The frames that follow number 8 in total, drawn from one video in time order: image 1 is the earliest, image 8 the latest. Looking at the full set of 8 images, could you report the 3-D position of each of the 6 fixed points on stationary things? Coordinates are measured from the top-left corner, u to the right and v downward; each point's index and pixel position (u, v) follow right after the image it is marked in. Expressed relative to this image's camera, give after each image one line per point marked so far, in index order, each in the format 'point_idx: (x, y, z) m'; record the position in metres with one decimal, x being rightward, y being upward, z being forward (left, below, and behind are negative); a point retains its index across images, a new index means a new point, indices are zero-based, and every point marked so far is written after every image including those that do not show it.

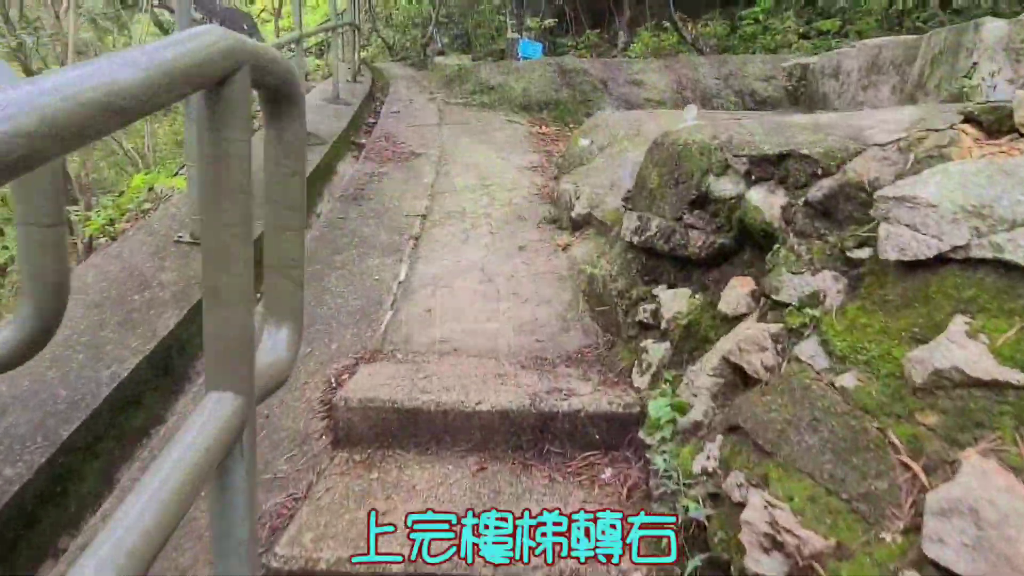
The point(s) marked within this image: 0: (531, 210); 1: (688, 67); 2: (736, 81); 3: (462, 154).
0: (+0.1, +0.3, +2.7) m
1: (+1.3, +1.6, +5.3) m
2: (+1.6, +1.4, +5.1) m
3: (-0.2, +0.6, +3.5) m
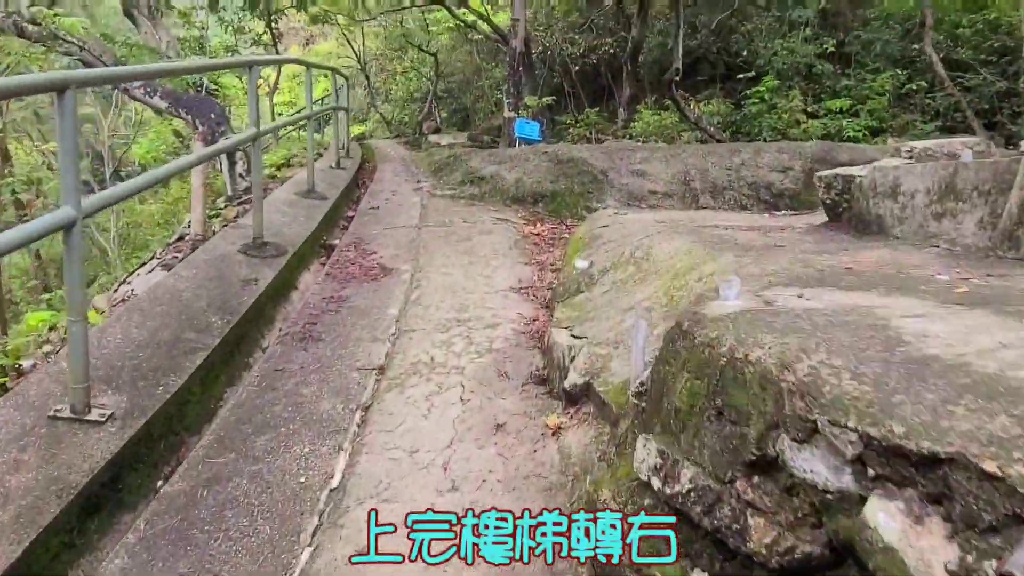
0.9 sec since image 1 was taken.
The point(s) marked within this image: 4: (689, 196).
0: (0.0, -0.2, +2.2) m
1: (+1.2, +0.9, +4.8) m
2: (+1.5, +0.7, +4.6) m
3: (-0.3, +0.1, +3.0) m
4: (+1.1, +0.6, +4.6) m
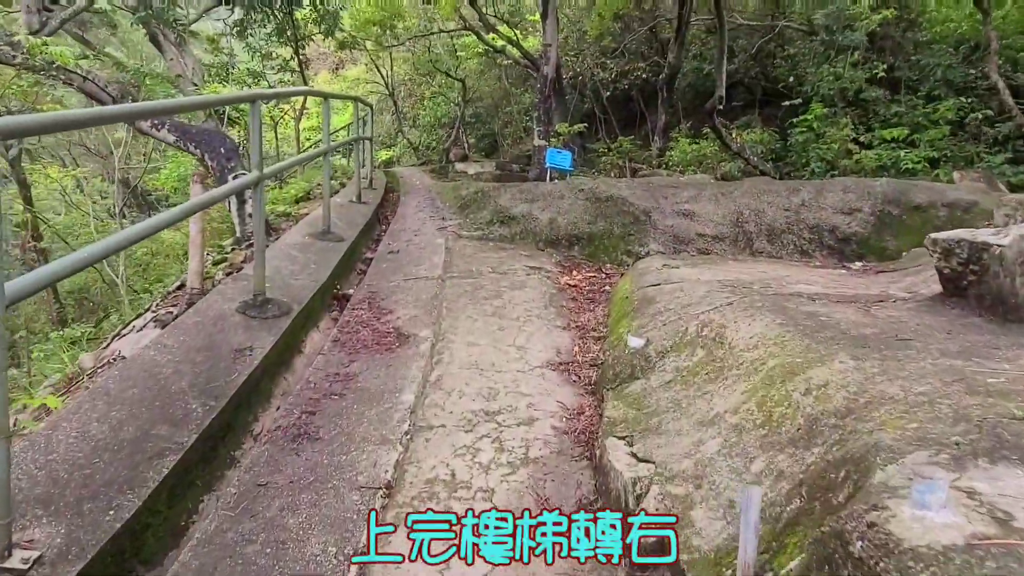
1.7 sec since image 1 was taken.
0: (+0.1, -0.4, +1.7) m
1: (+1.4, +0.5, +4.4) m
2: (+1.7, +0.4, +4.1) m
3: (-0.2, -0.2, +2.6) m
4: (+1.3, +0.3, +4.2) m
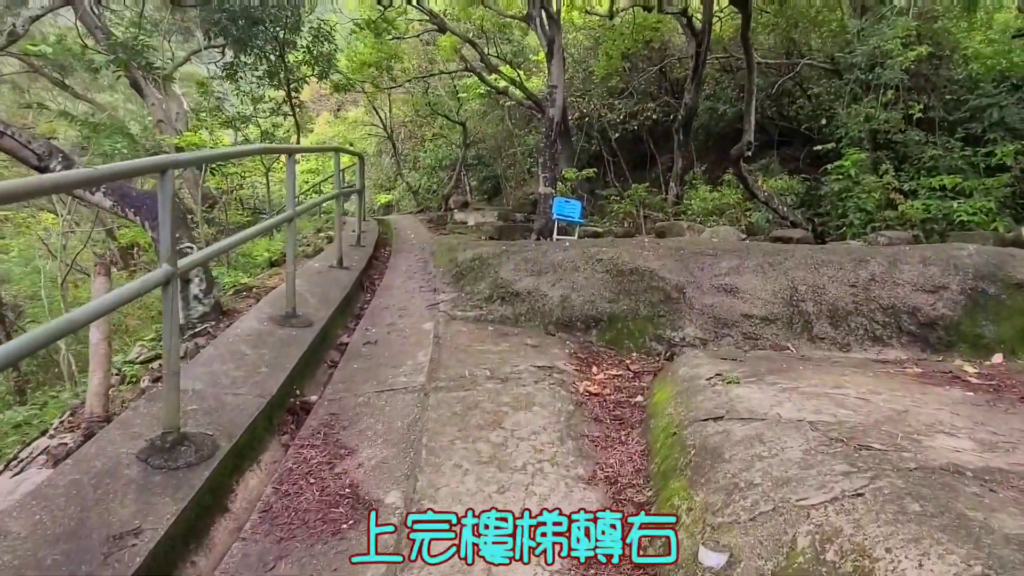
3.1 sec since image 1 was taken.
0: (+0.1, -0.8, +0.9) m
1: (+1.4, +0.1, +3.6) m
2: (+1.7, 0.0, +3.4) m
3: (-0.1, -0.5, +1.8) m
4: (+1.3, -0.2, +3.4) m
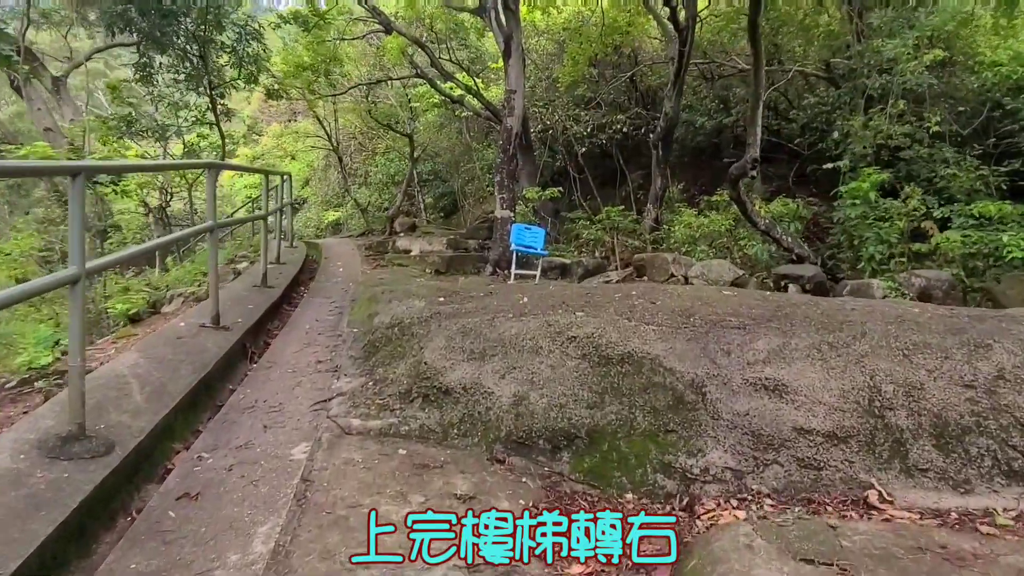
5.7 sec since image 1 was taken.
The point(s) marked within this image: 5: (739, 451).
0: (0.0, -1.0, -0.4) m
1: (+1.2, -0.2, +2.4) m
2: (+1.5, -0.3, +2.2) m
3: (-0.3, -0.8, +0.5) m
4: (+1.1, -0.5, +2.1) m
5: (+0.7, -0.5, +2.1) m
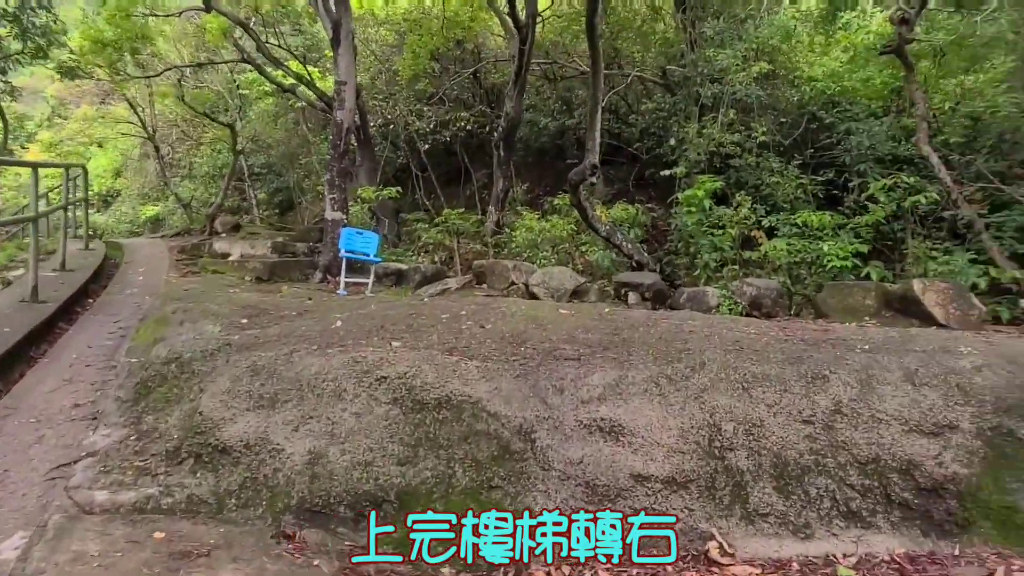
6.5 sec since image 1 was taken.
0: (0.0, -1.1, -0.7) m
1: (+0.6, -0.3, +2.2) m
2: (+1.0, -0.4, +2.0) m
3: (-0.5, -0.9, 0.0) m
4: (+0.6, -0.6, +2.0) m
5: (+0.2, -0.6, +1.9) m
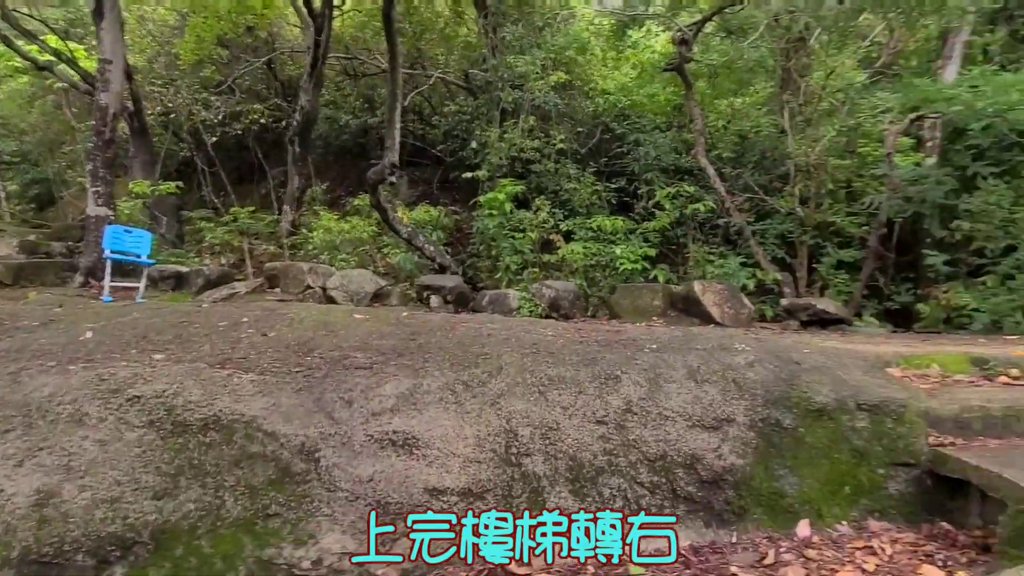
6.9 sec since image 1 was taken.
0: (+0.2, -1.1, -0.9) m
1: (0.0, -0.3, +2.2) m
2: (+0.4, -0.4, +2.1) m
3: (-0.5, -0.9, -0.2) m
4: (0.0, -0.6, +1.9) m
5: (-0.4, -0.6, +1.7) m
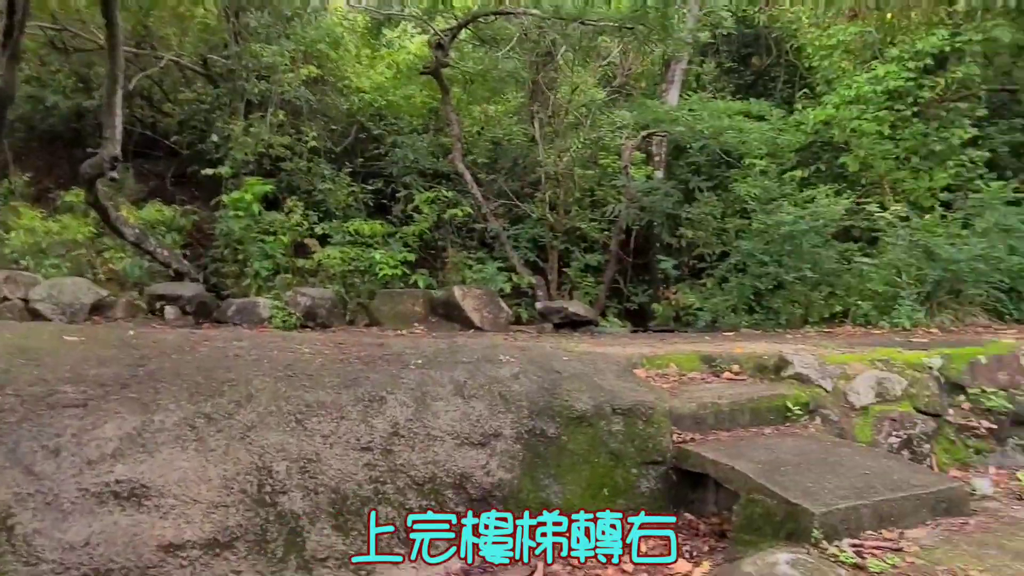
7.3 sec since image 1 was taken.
0: (+0.5, -1.2, -0.8) m
1: (-0.7, -0.3, +1.9) m
2: (-0.3, -0.4, +2.0) m
3: (-0.3, -1.0, -0.5) m
4: (-0.5, -0.6, +1.7) m
5: (-0.8, -0.6, +1.4) m
